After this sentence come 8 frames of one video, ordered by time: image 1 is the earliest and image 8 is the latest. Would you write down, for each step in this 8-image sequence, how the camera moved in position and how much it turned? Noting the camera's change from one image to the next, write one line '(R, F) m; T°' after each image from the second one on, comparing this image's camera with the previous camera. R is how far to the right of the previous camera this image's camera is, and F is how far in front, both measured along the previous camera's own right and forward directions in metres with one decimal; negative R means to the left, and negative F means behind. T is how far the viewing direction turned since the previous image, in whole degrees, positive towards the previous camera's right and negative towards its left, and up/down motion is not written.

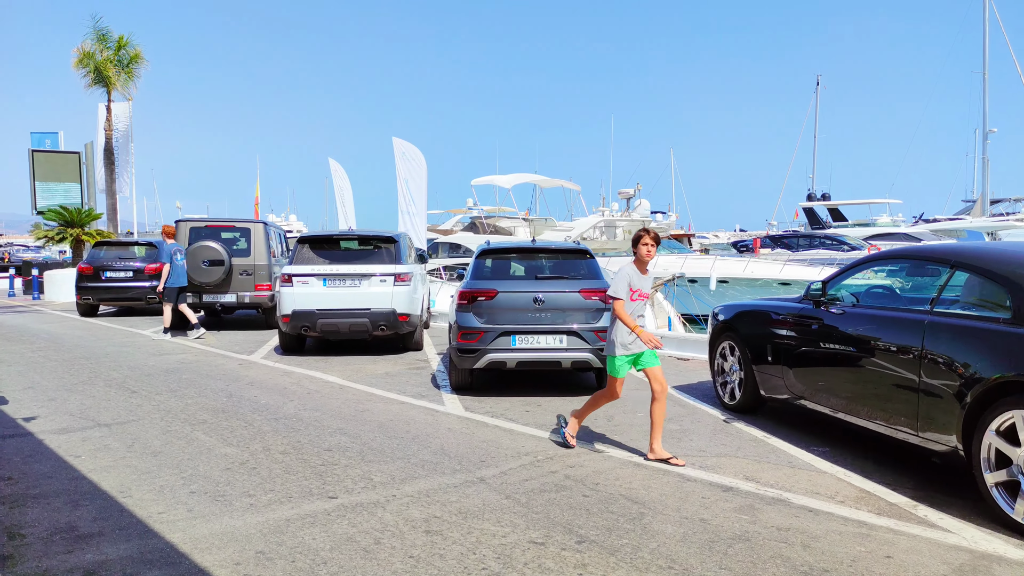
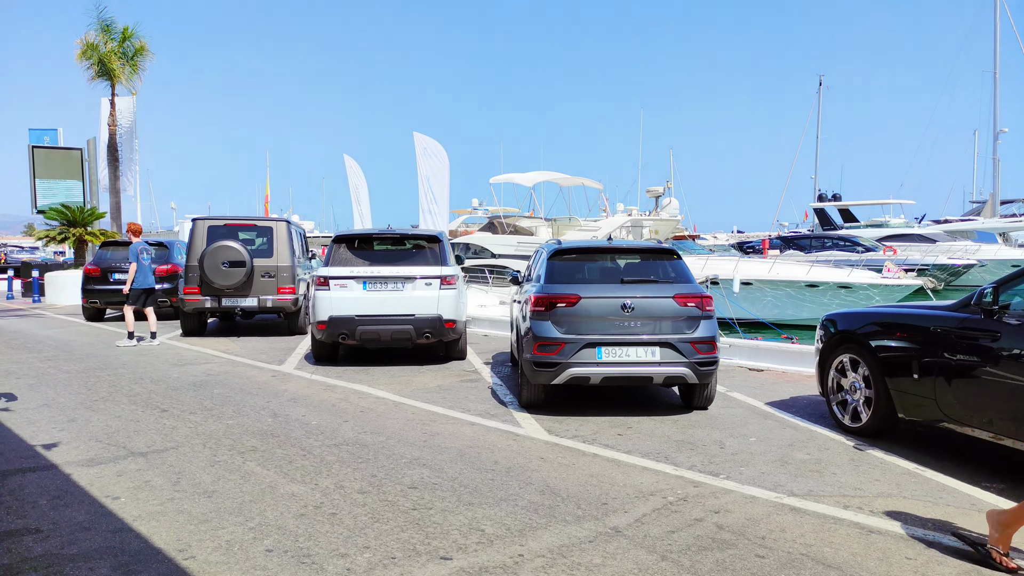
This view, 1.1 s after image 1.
(-0.8, +0.9) m; 0°
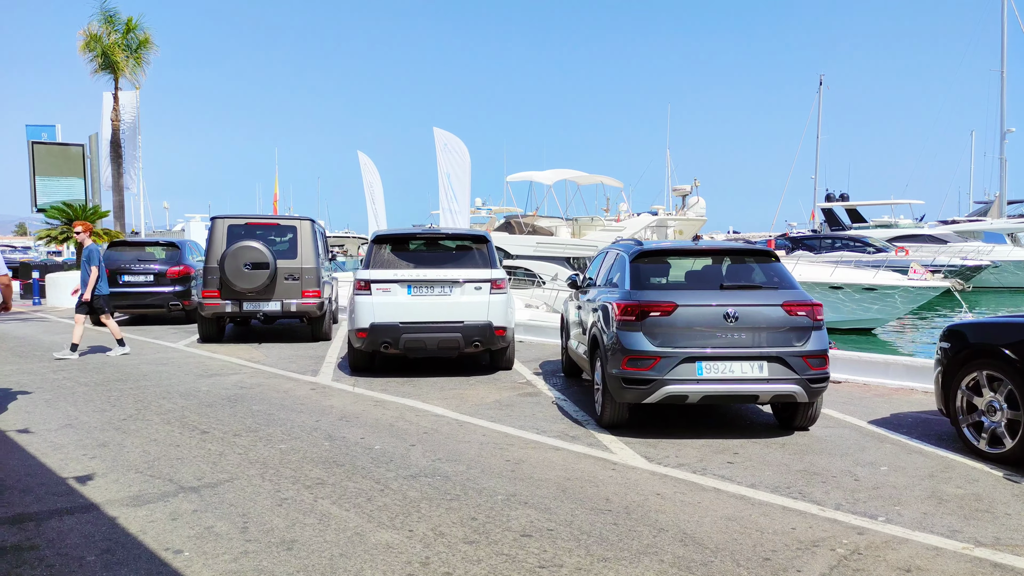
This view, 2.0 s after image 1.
(-0.7, +0.7) m; 0°
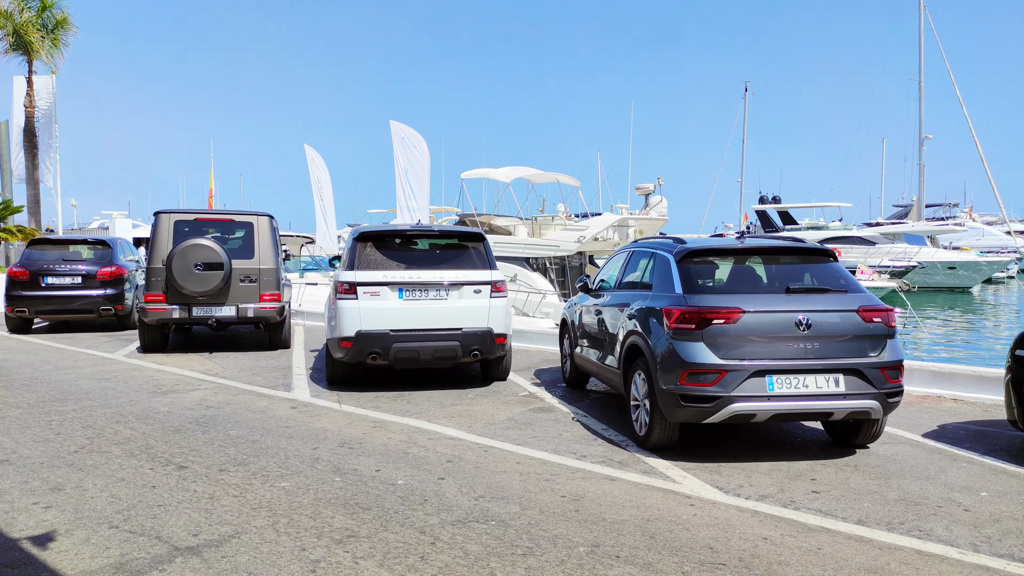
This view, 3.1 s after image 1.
(-0.8, +0.8) m; +6°
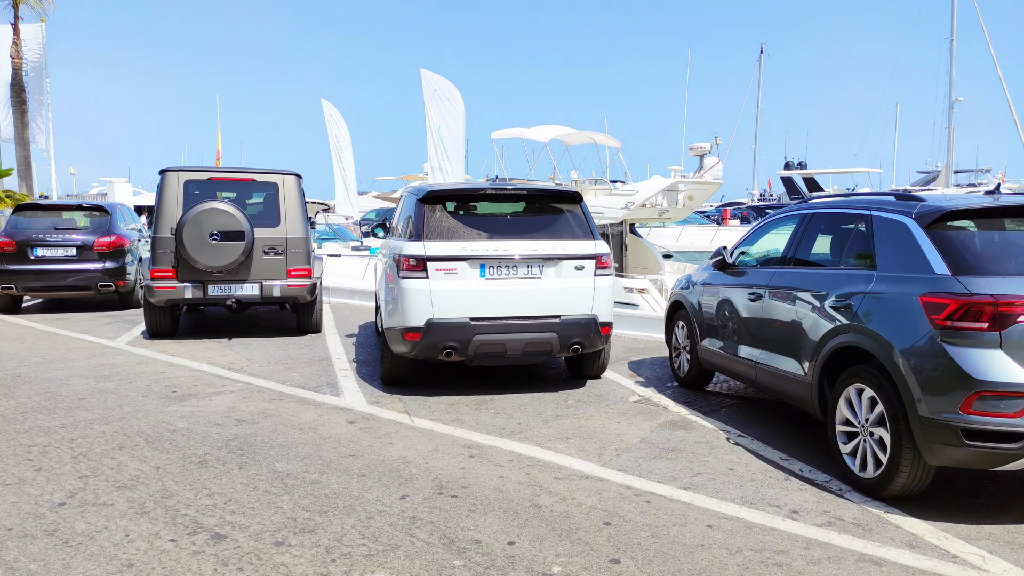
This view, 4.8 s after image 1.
(-0.9, +1.7) m; 0°
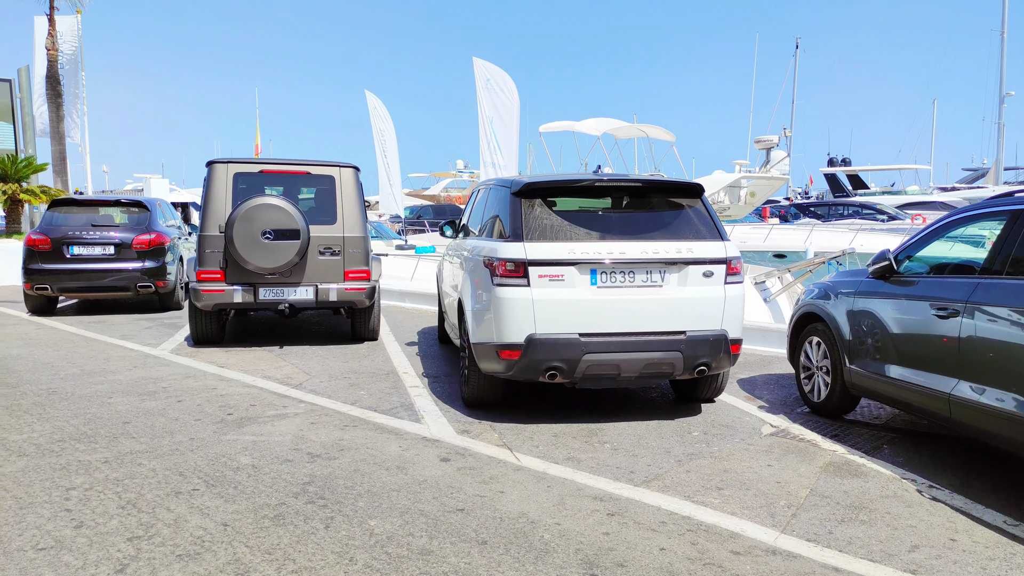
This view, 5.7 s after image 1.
(-0.6, +0.9) m; -2°
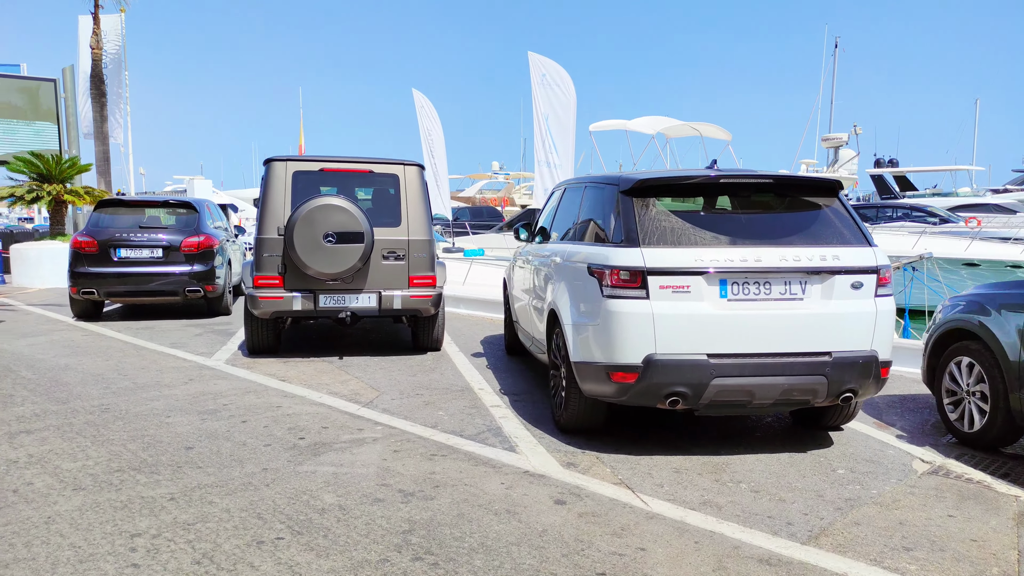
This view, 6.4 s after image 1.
(-0.5, +0.6) m; -2°
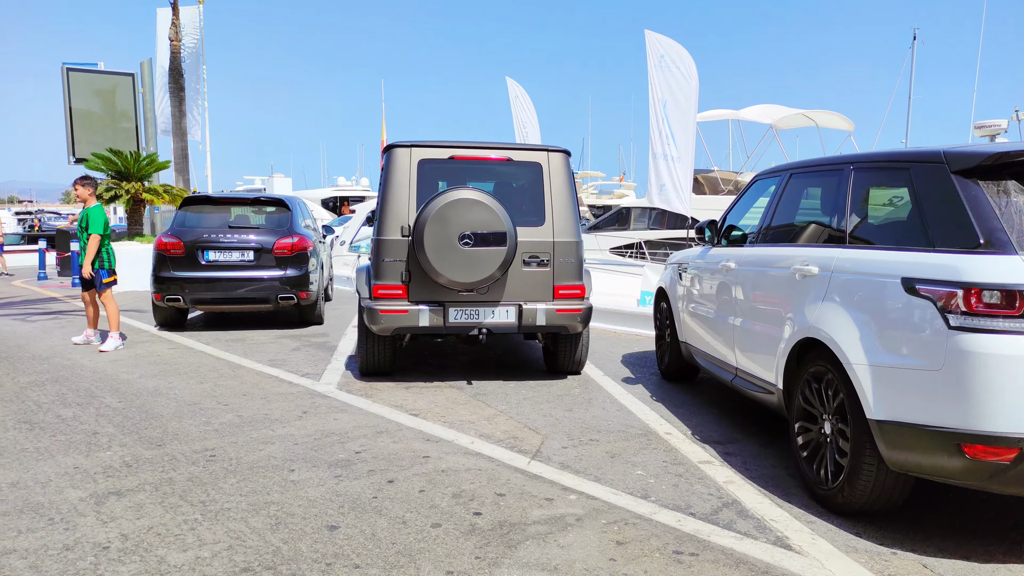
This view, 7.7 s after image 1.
(-1.0, +1.3) m; -4°
